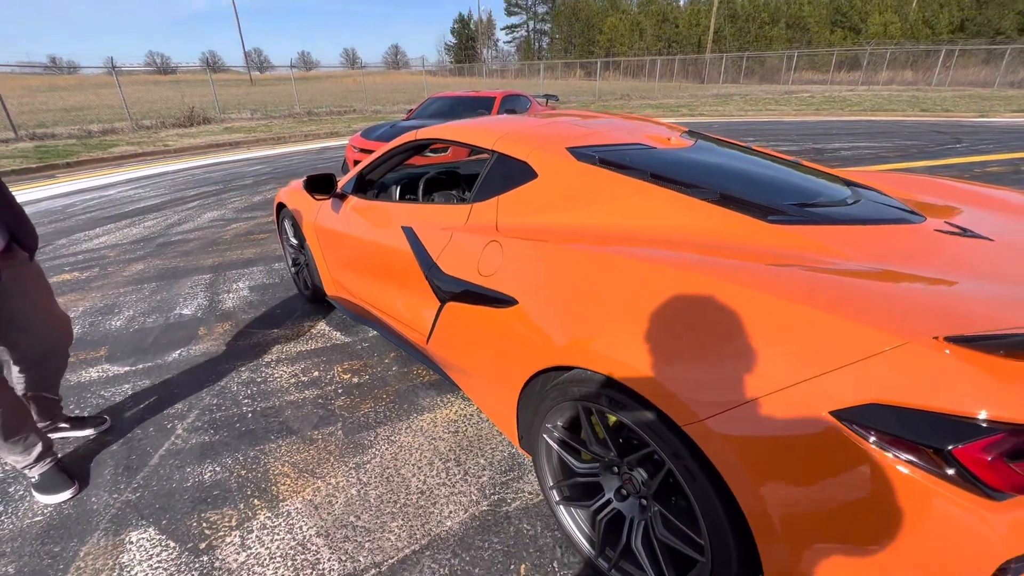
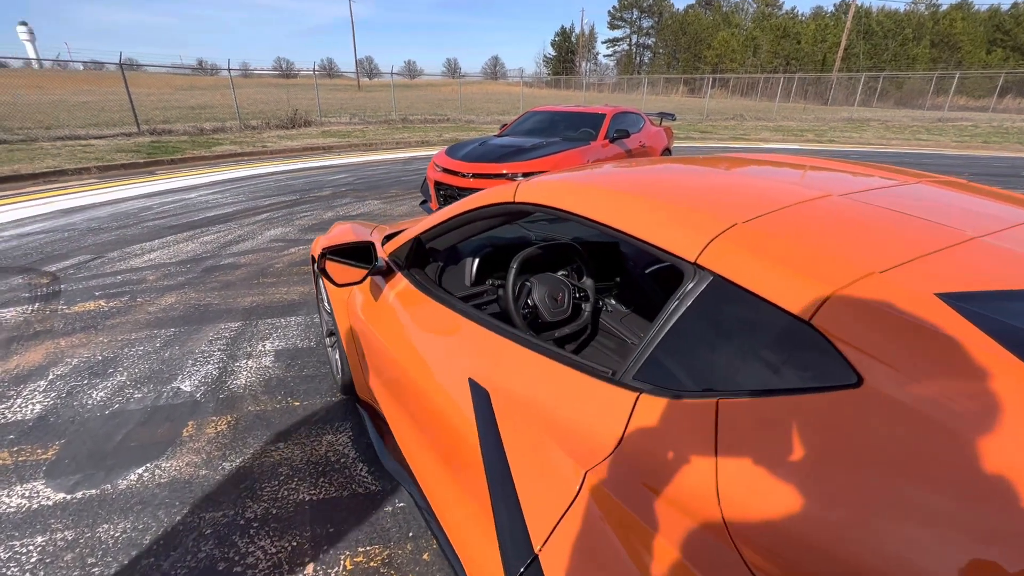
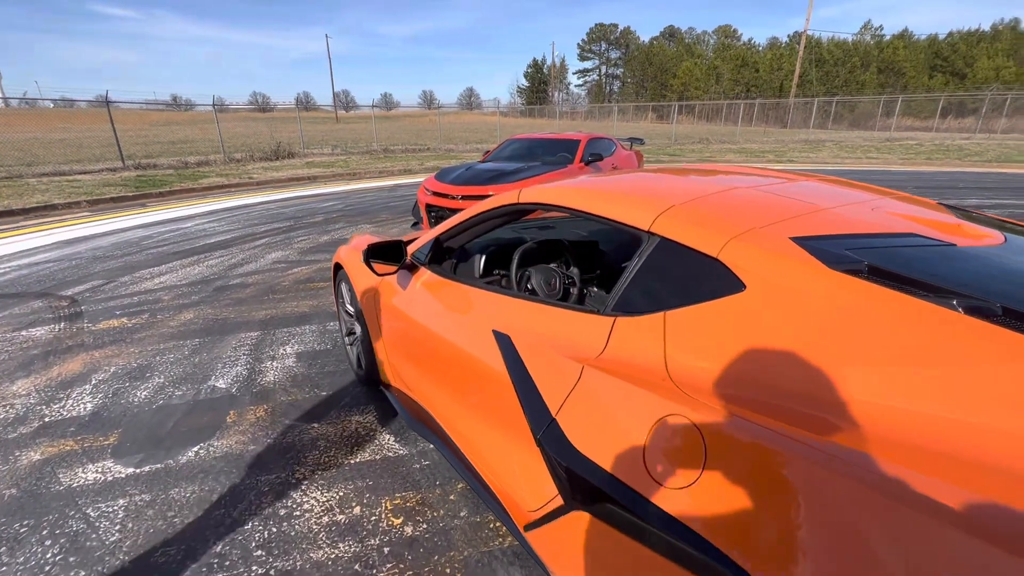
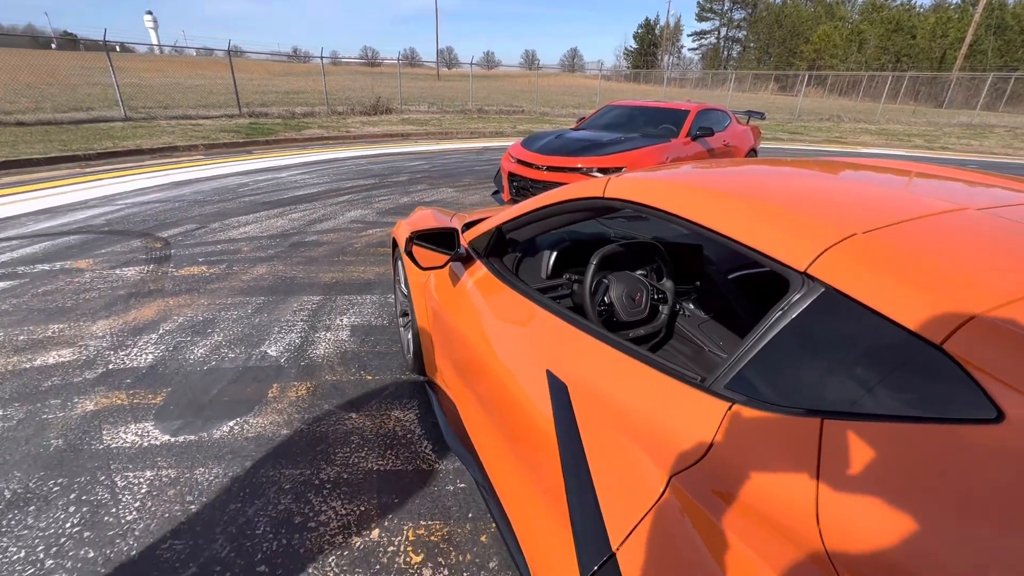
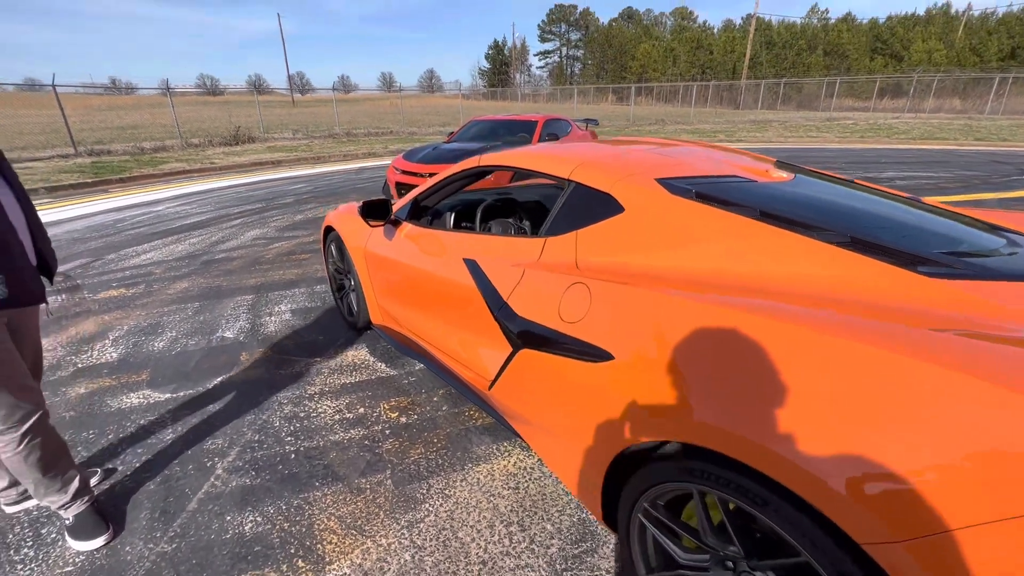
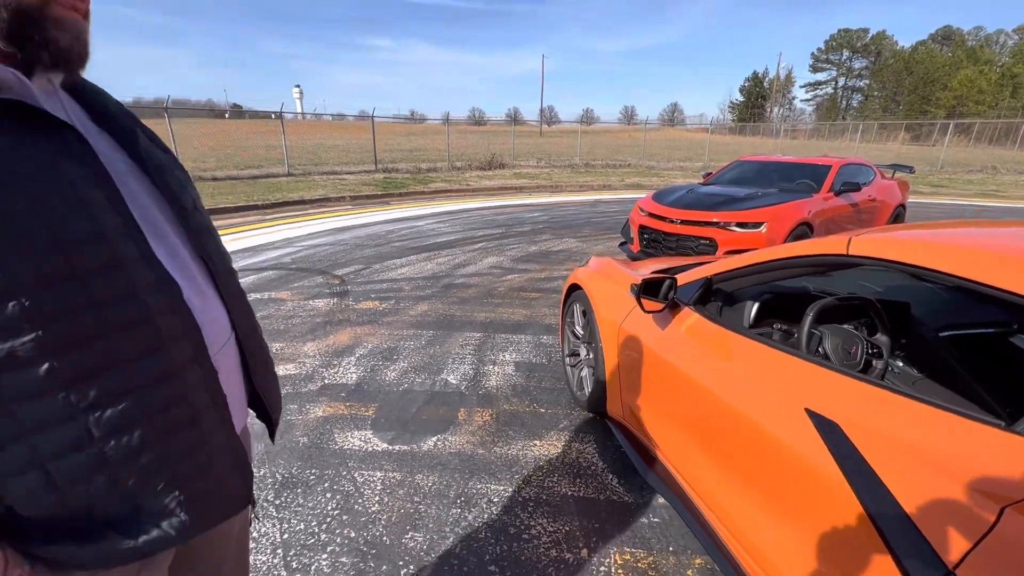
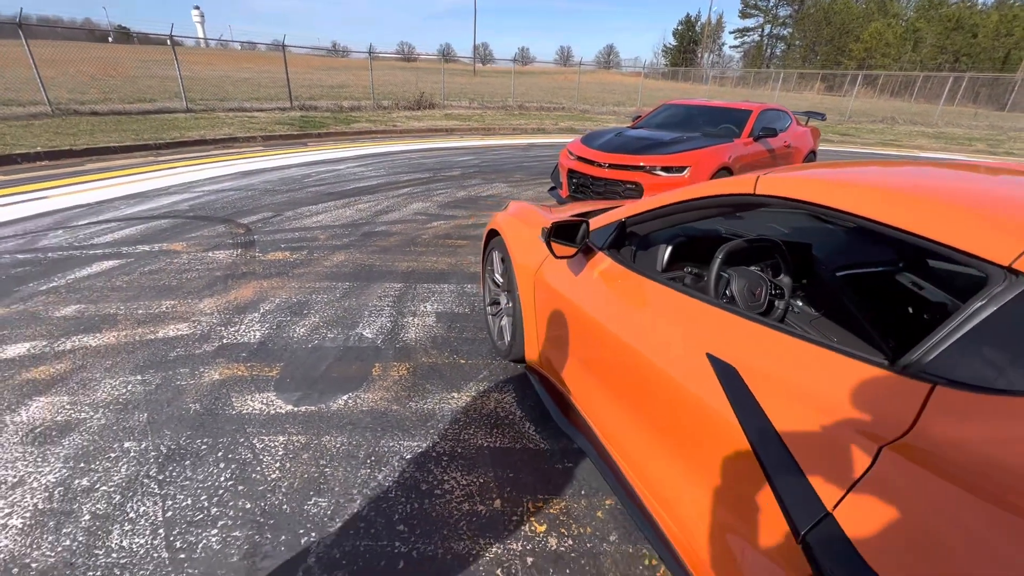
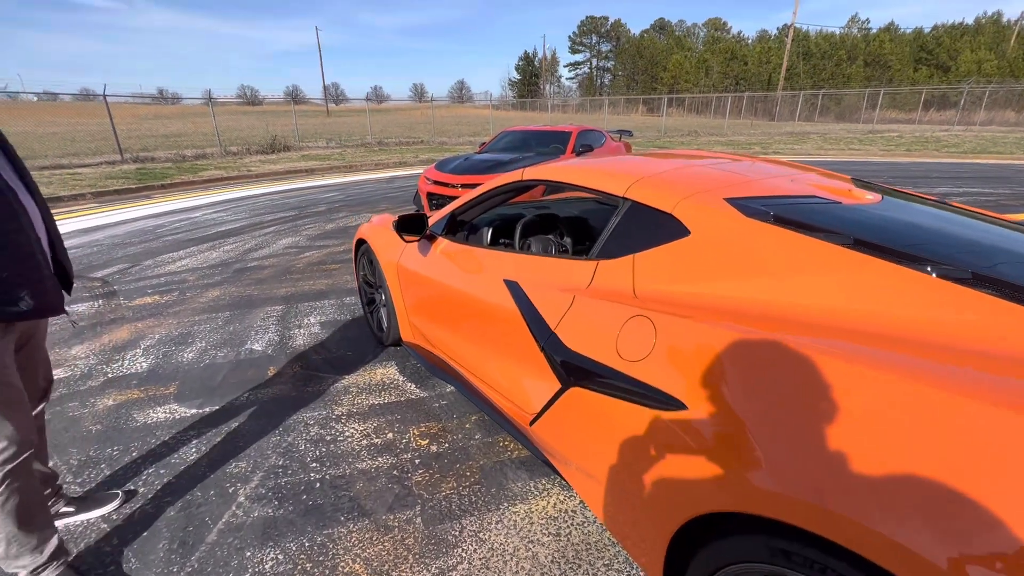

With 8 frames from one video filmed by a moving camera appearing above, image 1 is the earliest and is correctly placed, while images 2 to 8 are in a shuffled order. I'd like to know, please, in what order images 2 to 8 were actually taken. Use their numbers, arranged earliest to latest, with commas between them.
5, 8, 3, 2, 4, 7, 6
